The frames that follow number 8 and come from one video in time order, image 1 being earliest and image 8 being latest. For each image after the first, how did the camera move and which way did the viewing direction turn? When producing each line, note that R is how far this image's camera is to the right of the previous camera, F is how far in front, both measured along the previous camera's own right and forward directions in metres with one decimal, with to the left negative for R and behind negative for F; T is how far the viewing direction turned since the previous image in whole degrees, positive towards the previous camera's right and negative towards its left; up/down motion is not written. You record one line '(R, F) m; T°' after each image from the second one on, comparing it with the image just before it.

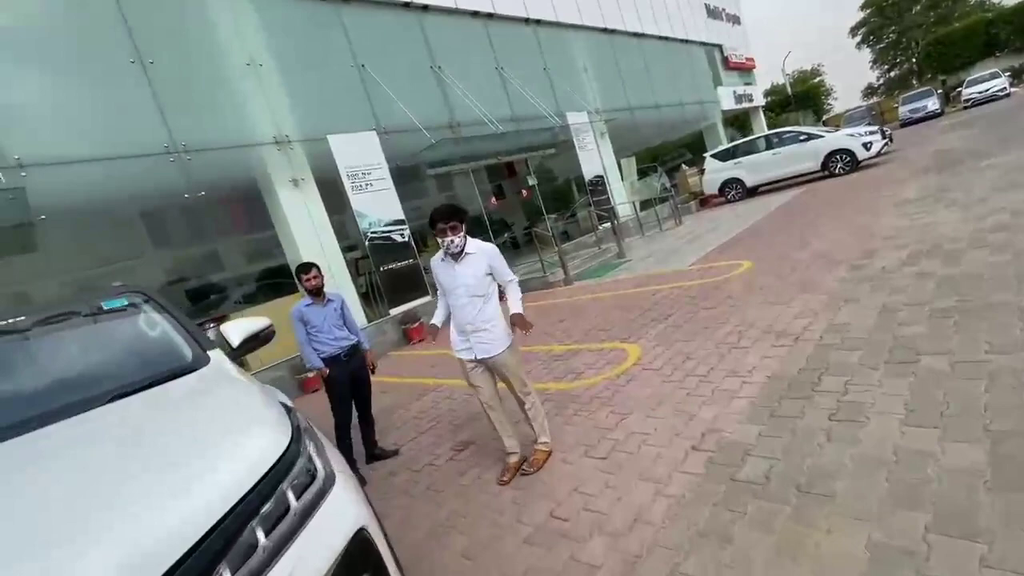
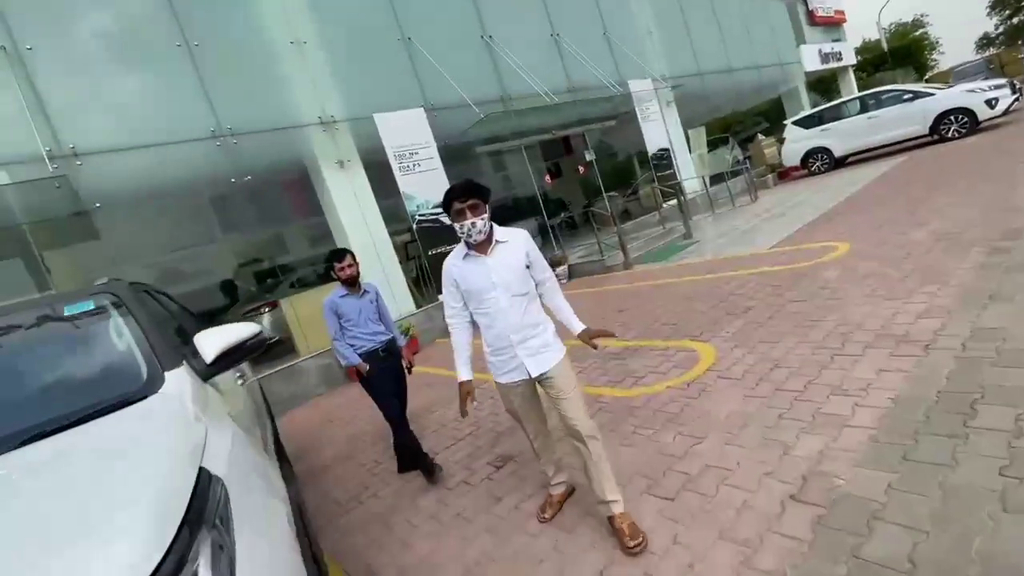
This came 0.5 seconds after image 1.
(+0.1, +0.7) m; -7°
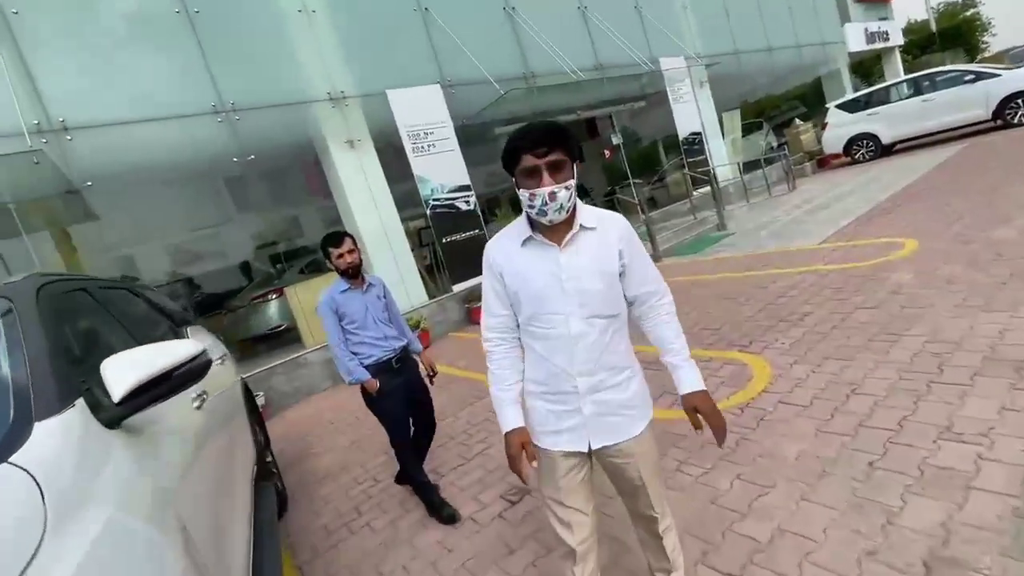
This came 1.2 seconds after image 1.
(0.0, +0.7) m; -2°
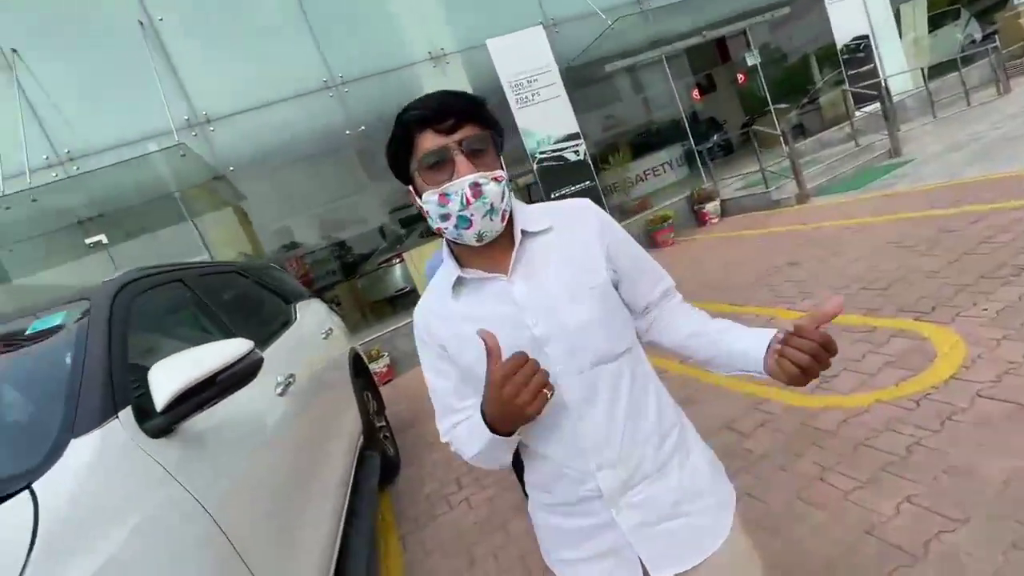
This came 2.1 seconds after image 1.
(+0.2, +0.4) m; -15°
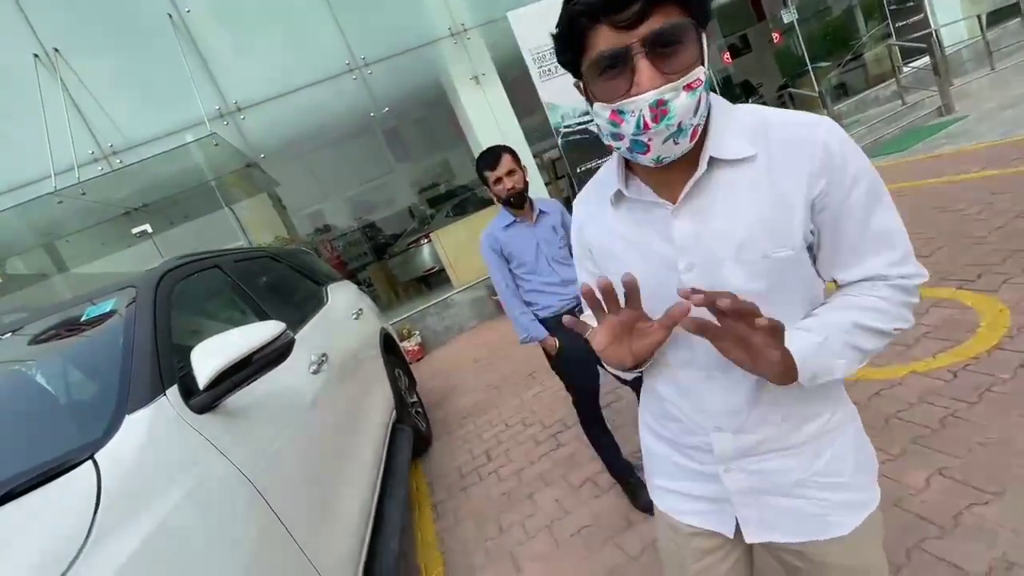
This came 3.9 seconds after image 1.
(+0.1, 0.0) m; -4°
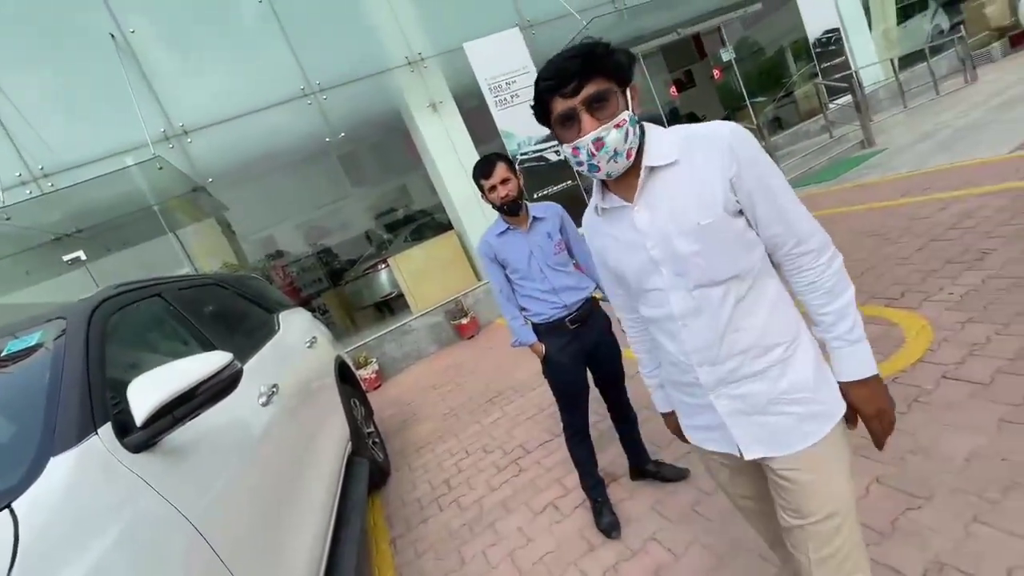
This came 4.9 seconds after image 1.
(0.0, 0.0) m; +5°
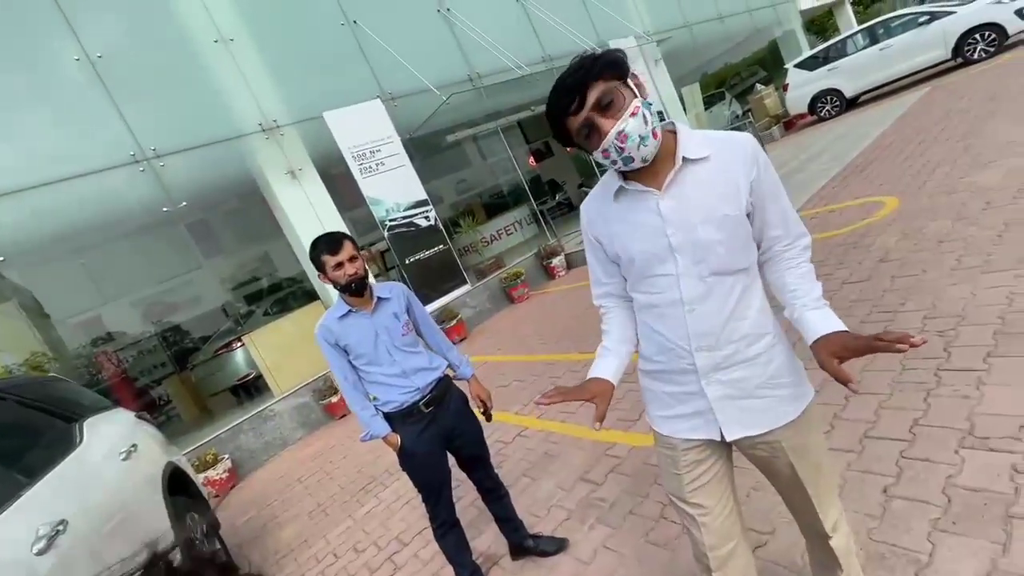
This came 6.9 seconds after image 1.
(+0.1, 0.0) m; +14°
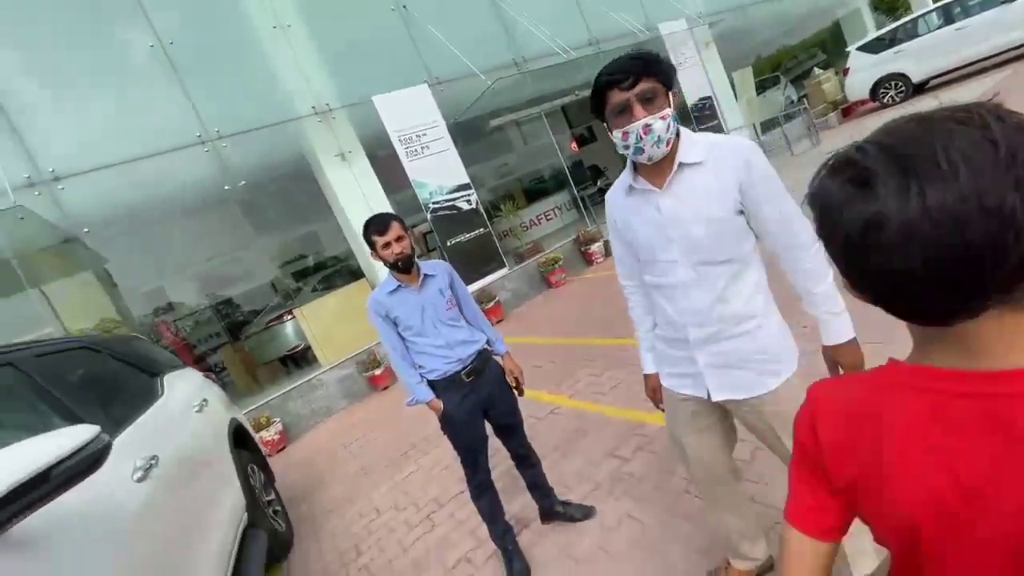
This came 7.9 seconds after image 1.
(0.0, -0.2) m; -4°
